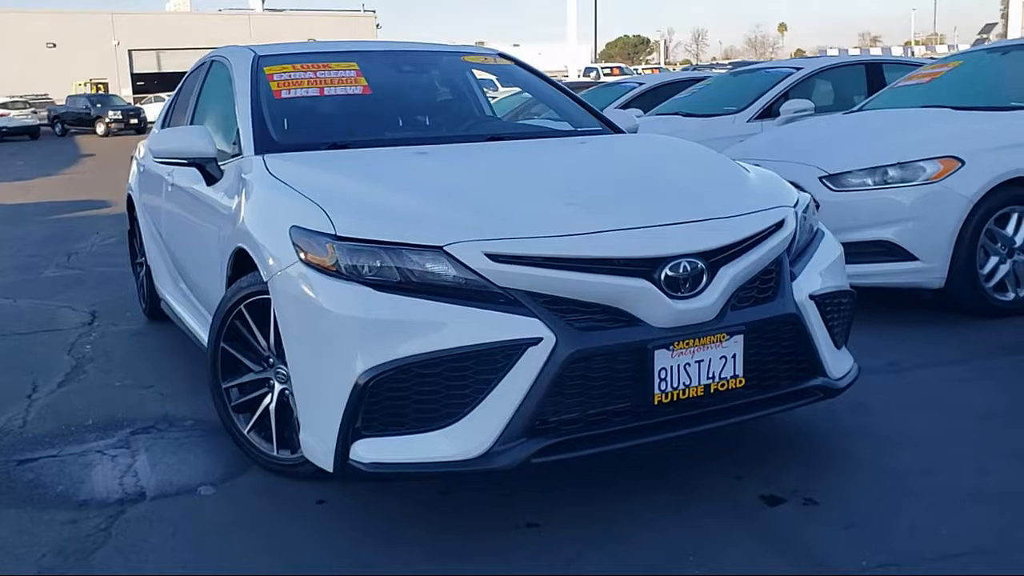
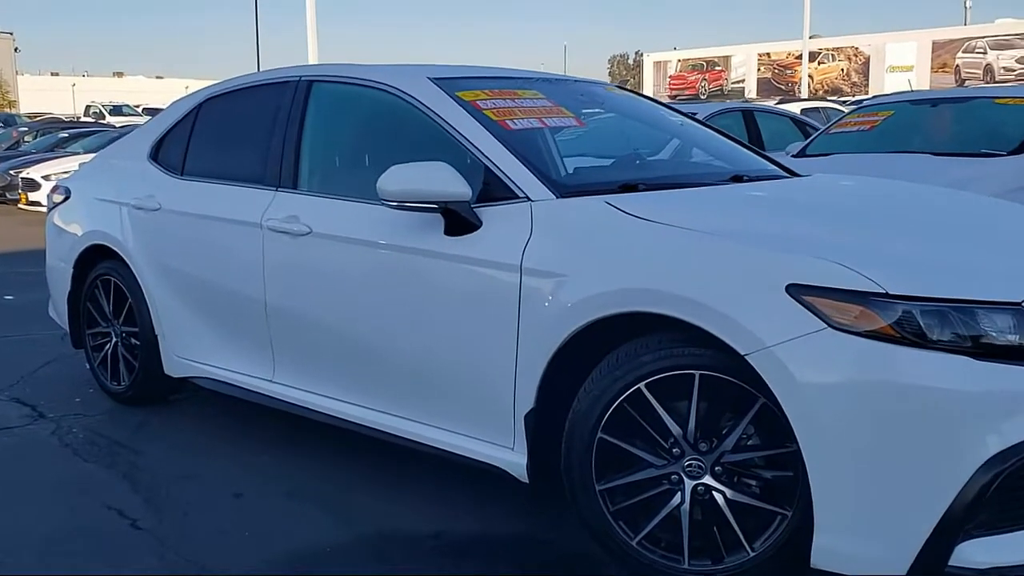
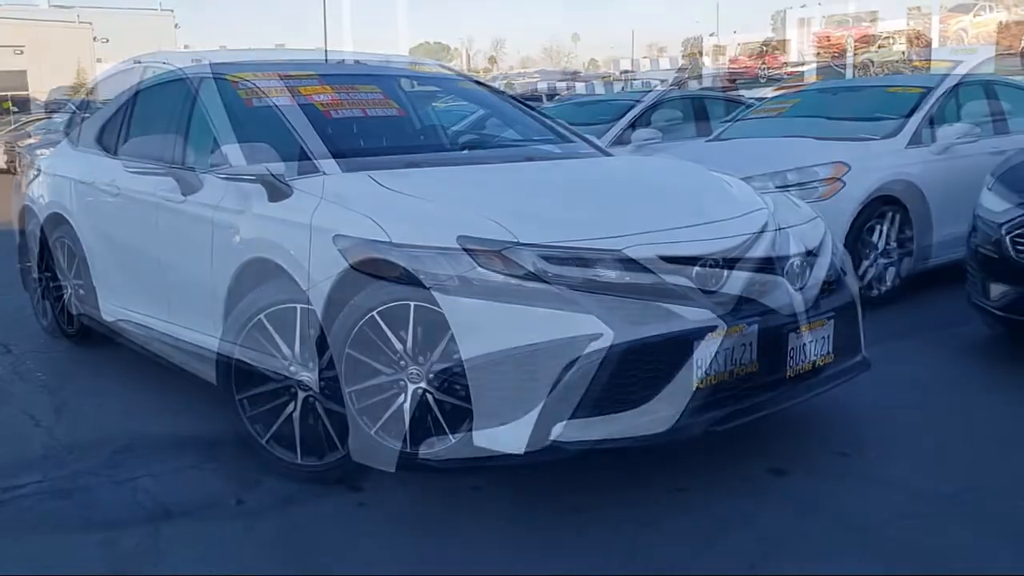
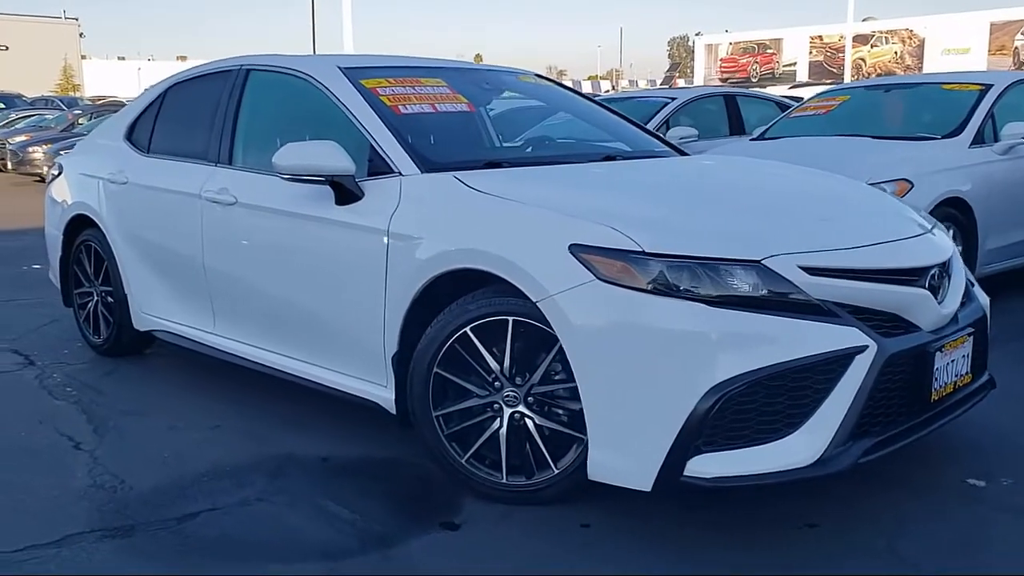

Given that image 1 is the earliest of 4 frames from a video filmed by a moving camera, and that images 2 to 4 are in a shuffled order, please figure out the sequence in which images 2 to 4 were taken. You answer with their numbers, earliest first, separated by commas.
3, 4, 2
